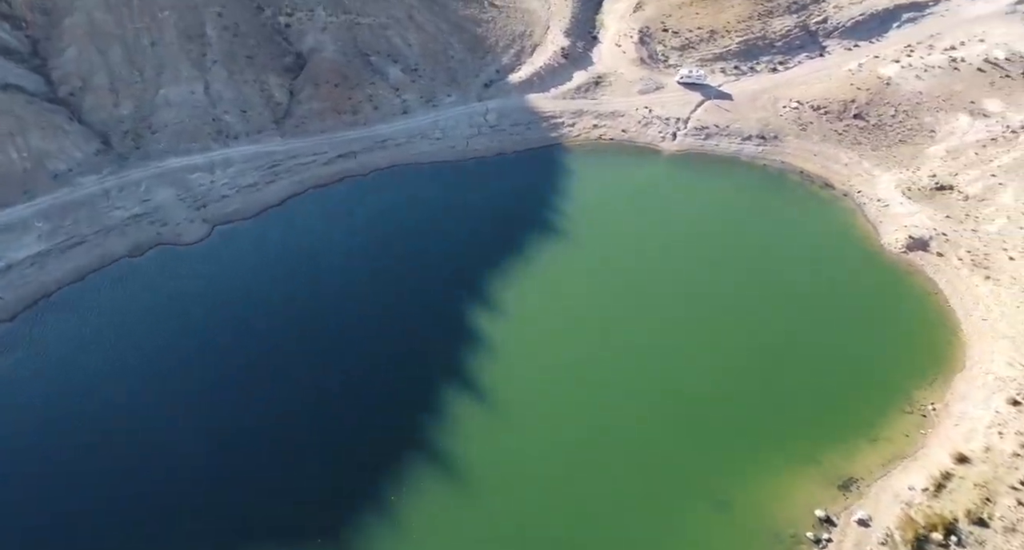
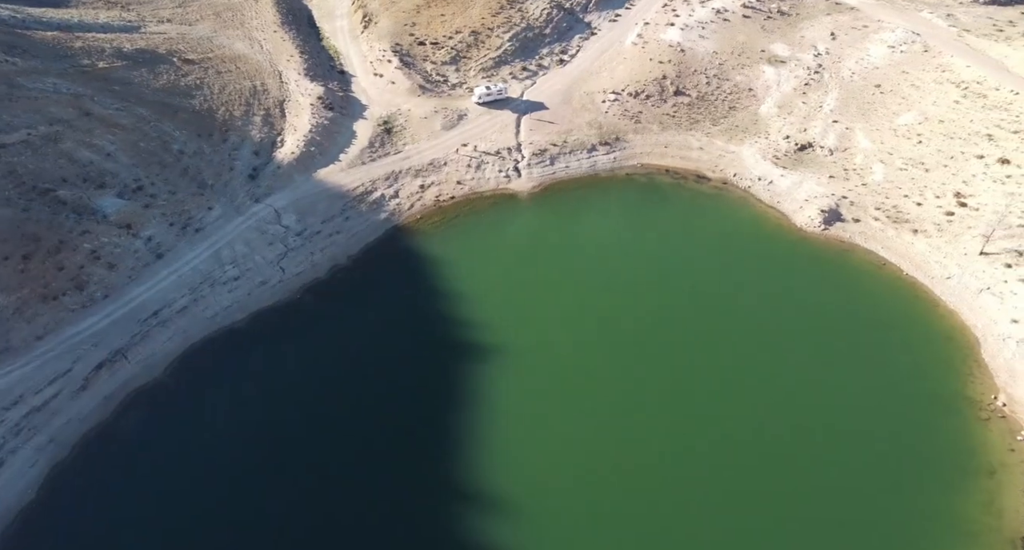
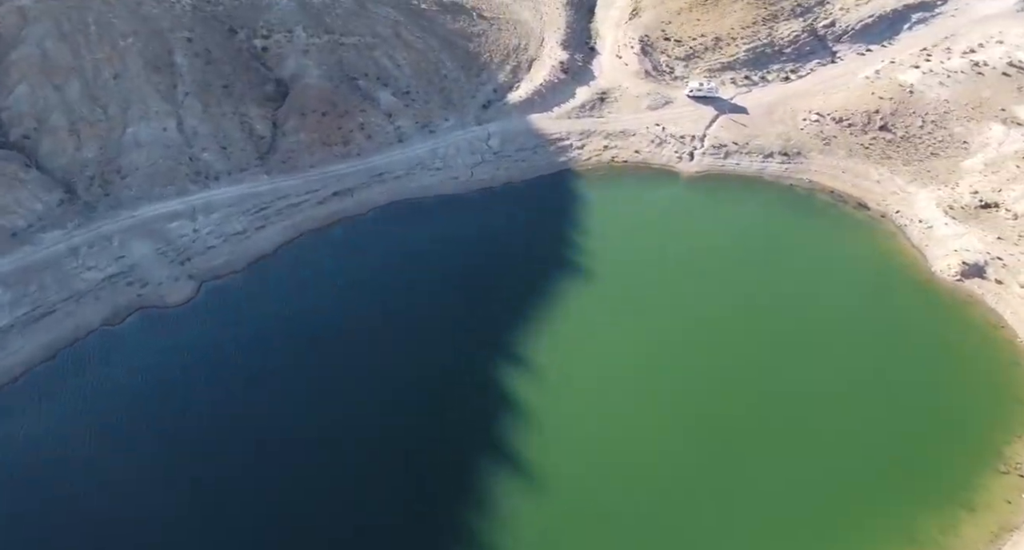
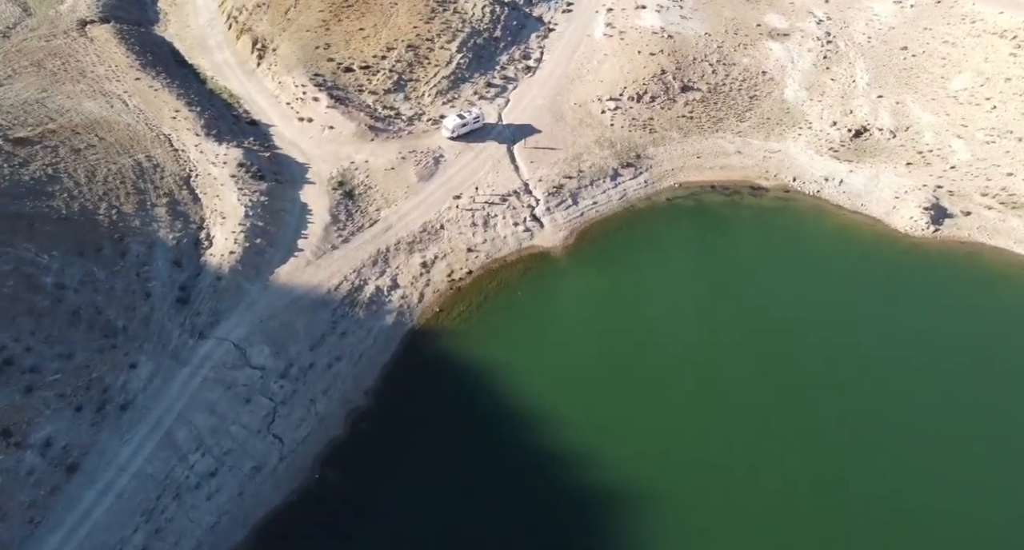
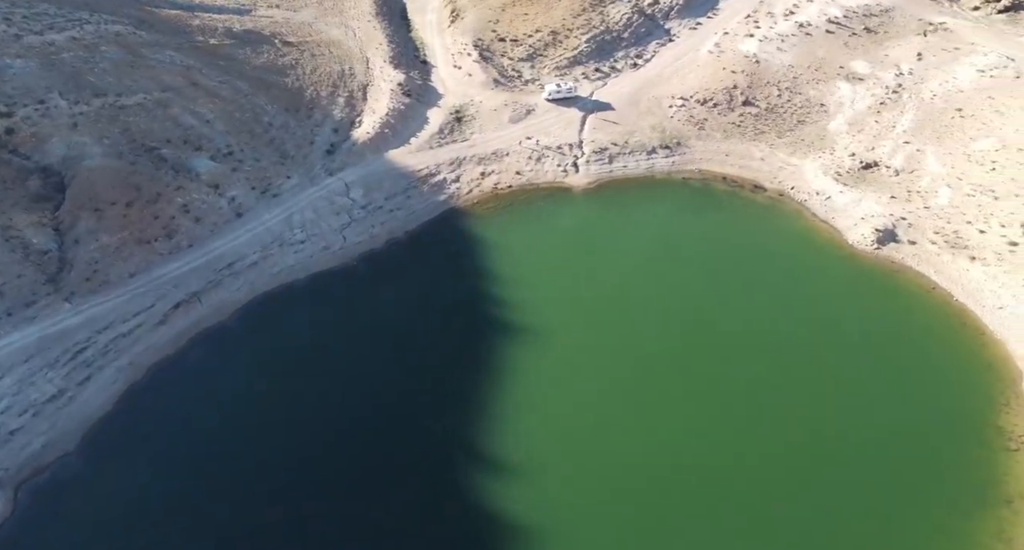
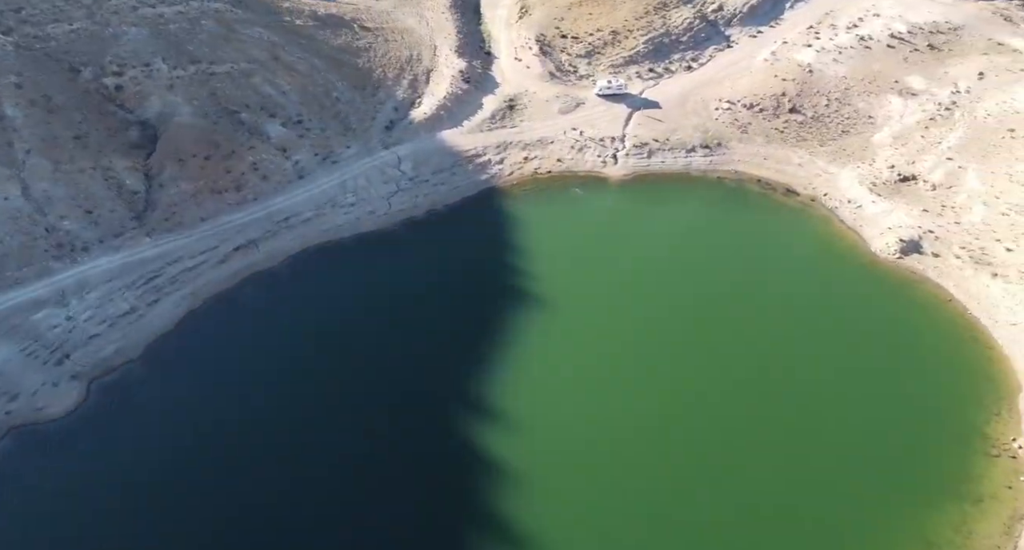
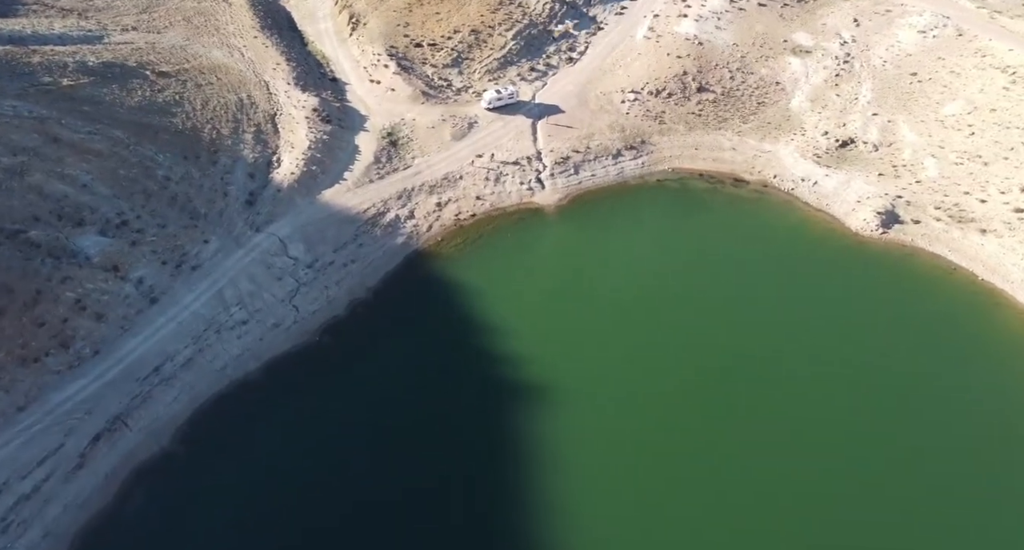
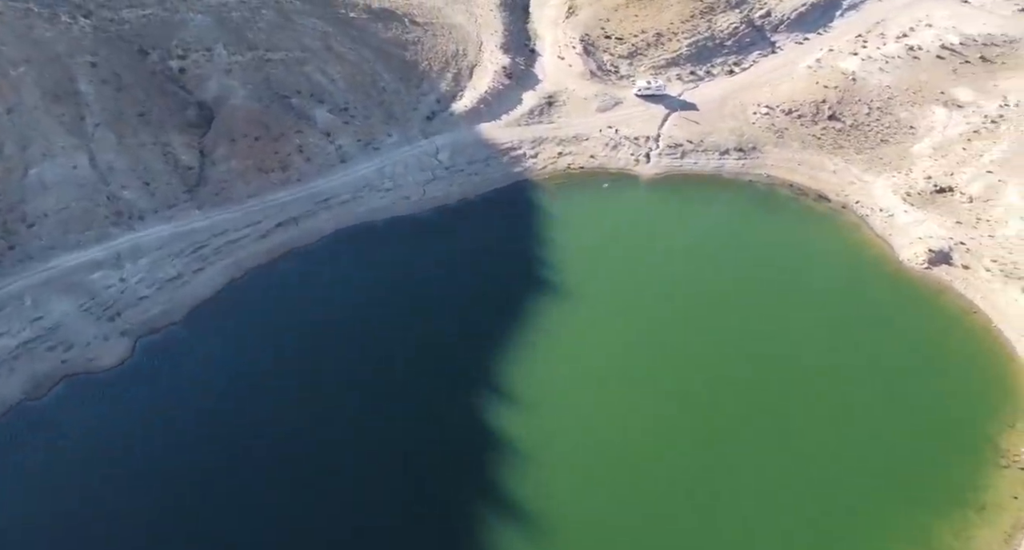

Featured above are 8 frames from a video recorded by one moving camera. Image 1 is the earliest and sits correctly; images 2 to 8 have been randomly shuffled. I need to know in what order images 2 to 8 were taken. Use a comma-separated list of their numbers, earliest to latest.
3, 8, 6, 5, 2, 7, 4
